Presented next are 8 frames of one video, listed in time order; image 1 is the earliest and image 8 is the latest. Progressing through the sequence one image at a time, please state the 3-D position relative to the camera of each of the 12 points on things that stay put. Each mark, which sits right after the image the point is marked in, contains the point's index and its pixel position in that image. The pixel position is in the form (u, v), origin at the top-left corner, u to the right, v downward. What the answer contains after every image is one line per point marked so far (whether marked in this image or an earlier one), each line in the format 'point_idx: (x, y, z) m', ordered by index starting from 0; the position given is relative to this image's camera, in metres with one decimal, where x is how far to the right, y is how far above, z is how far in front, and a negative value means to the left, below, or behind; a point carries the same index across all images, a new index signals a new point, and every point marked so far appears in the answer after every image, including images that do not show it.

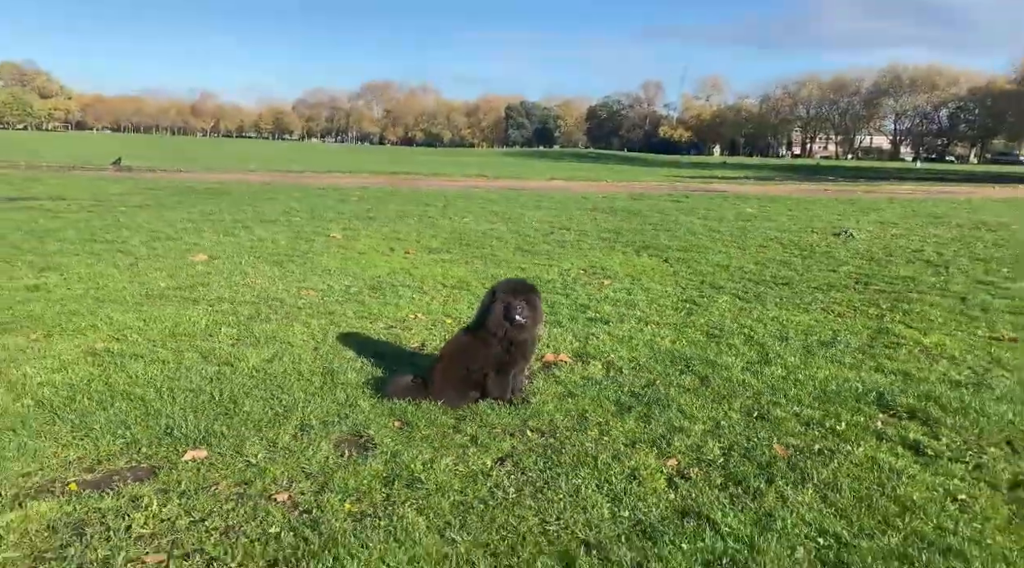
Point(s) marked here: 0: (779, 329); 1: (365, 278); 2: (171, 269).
0: (+2.9, -0.5, +7.8) m
1: (-2.1, +0.1, +10.2) m
2: (-4.9, +0.3, +10.5) m
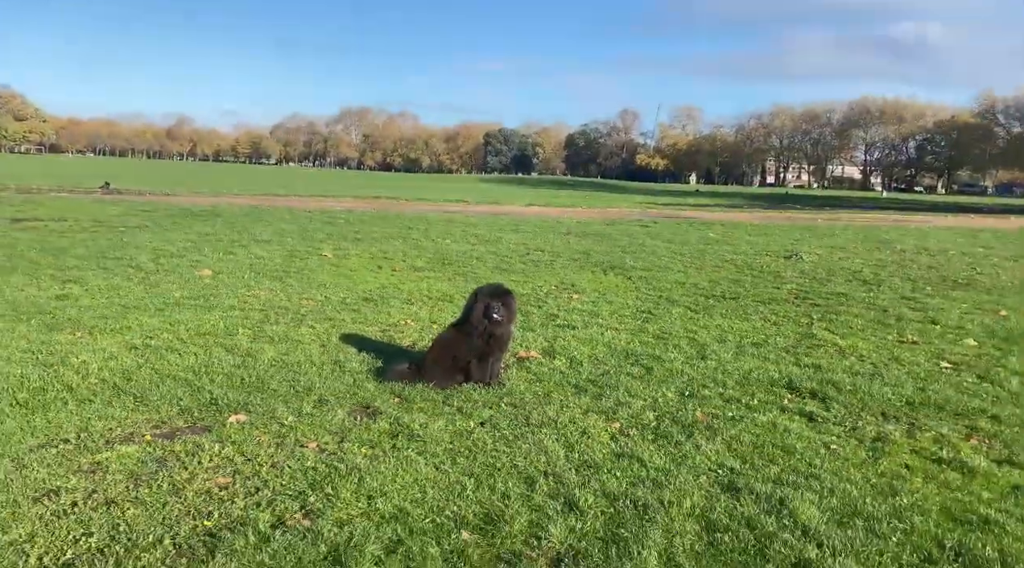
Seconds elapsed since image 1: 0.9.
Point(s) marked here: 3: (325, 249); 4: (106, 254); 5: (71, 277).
0: (+2.6, -0.6, +9.1) m
1: (-2.4, -0.1, +11.3) m
2: (-5.3, +0.1, +11.6) m
3: (-4.1, +0.8, +15.8) m
4: (-7.7, +0.6, +13.8) m
5: (-7.0, +0.1, +11.5) m
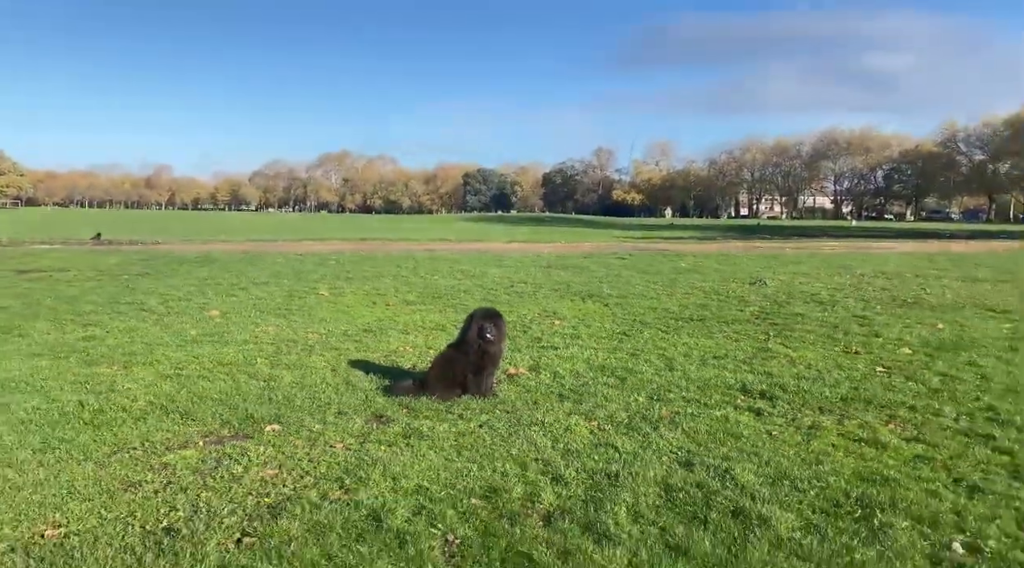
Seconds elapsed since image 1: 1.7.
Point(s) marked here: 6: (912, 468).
0: (+2.4, -0.9, +10.2) m
1: (-2.6, -0.7, +12.3) m
2: (-5.5, -0.6, +12.5) m
3: (-4.5, -0.1, +16.8) m
4: (-8.0, -0.3, +14.7) m
5: (-7.2, -0.6, +12.3) m
6: (+3.0, -1.4, +5.5) m
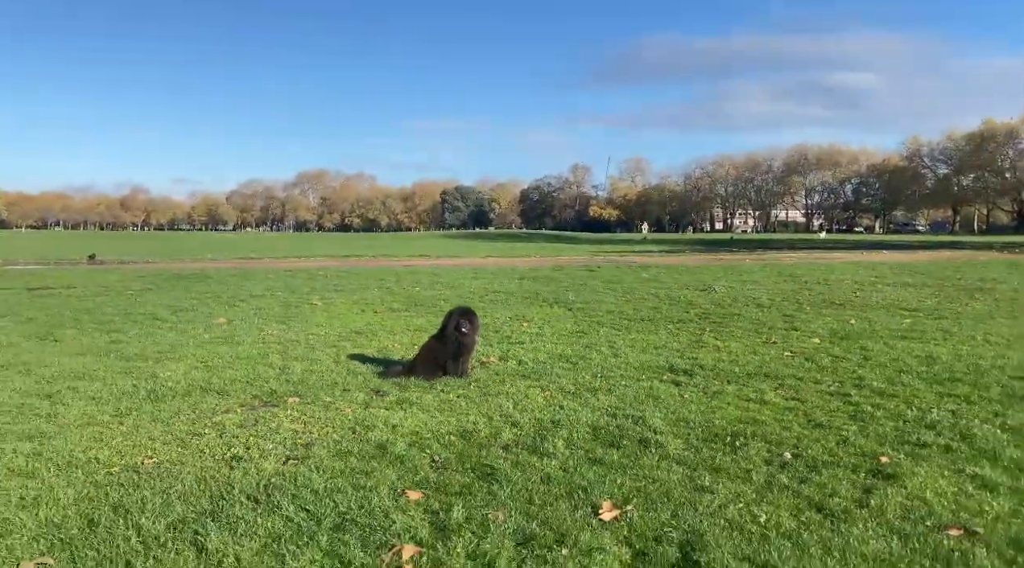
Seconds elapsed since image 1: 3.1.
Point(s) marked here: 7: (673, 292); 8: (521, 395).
0: (+2.0, -1.0, +12.1) m
1: (-3.1, -0.8, +14.1) m
2: (-6.0, -0.8, +14.2) m
3: (-5.1, -0.4, +18.5) m
4: (-8.6, -0.6, +16.2) m
5: (-7.7, -0.8, +13.9) m
6: (+2.7, -1.3, +7.4) m
7: (+4.3, -0.2, +19.1) m
8: (+0.1, -1.3, +8.3) m
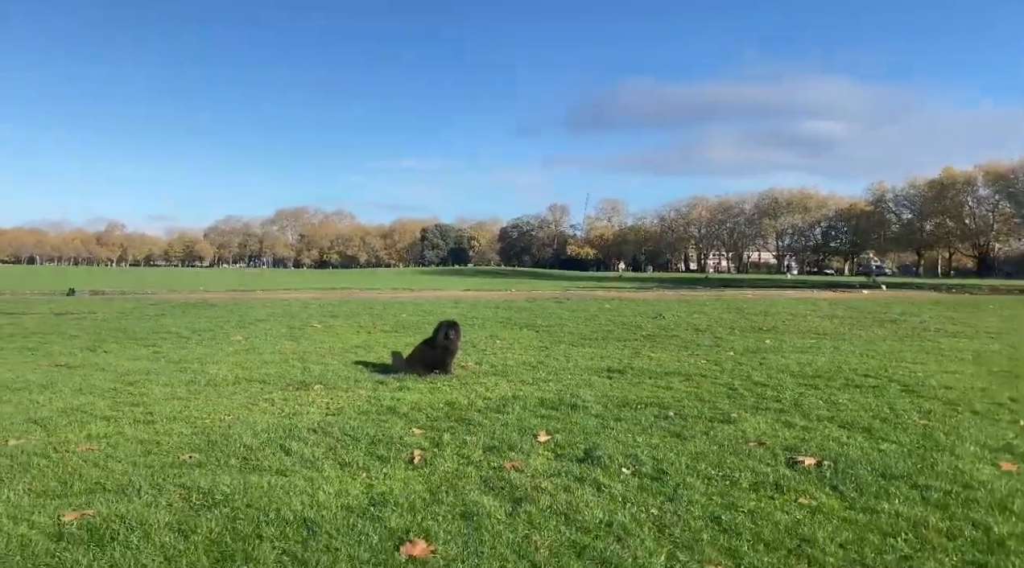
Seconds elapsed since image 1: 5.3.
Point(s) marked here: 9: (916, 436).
0: (+1.5, -1.4, +14.9) m
1: (-3.7, -1.4, +16.7) m
2: (-6.6, -1.3, +16.7) m
3: (-5.8, -1.1, +21.1) m
4: (-9.3, -1.2, +18.7) m
5: (-8.3, -1.3, +16.5) m
6: (+2.3, -1.5, +10.2) m
7: (+3.5, -1.1, +22.0) m
8: (-0.3, -1.5, +11.1) m
9: (+4.2, -1.6, +7.5) m
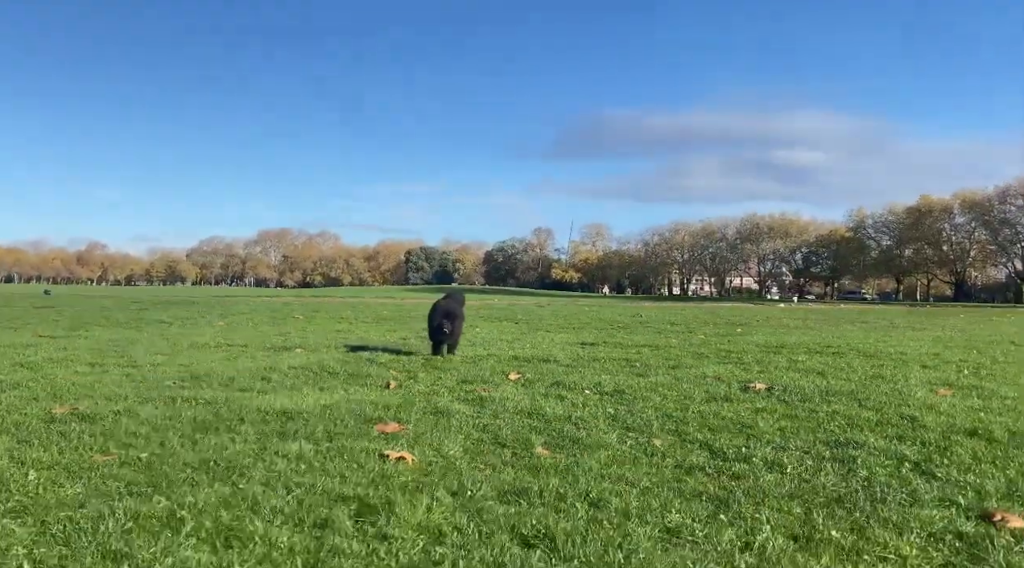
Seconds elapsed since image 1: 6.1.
0: (+1.0, -1.1, +15.3) m
1: (-4.2, -1.0, +17.0) m
2: (-7.1, -1.0, +17.0) m
3: (-6.4, -0.9, +21.4) m
4: (-9.8, -0.9, +18.9) m
5: (-8.8, -1.0, +16.7) m
6: (+2.0, -1.0, +10.6) m
7: (+2.9, -1.0, +22.4) m
8: (-0.7, -1.1, +11.4) m
9: (+3.9, -1.0, +8.0) m
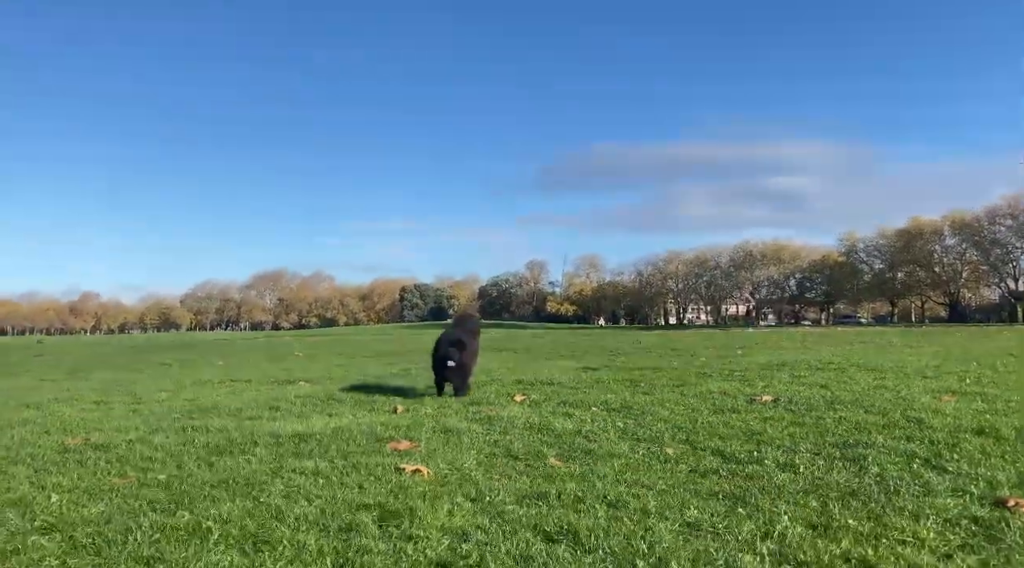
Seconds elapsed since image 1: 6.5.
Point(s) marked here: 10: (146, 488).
0: (+1.0, -1.7, +15.3) m
1: (-4.2, -1.9, +17.0) m
2: (-7.1, -1.9, +16.9) m
3: (-6.4, -2.1, +21.3) m
4: (-9.8, -2.0, +18.9) m
5: (-8.8, -1.9, +16.6) m
6: (+2.0, -1.4, +10.6) m
7: (+2.9, -1.9, +22.5) m
8: (-0.7, -1.5, +11.4) m
9: (+3.9, -1.1, +8.0) m
10: (-2.0, -1.1, +3.9) m
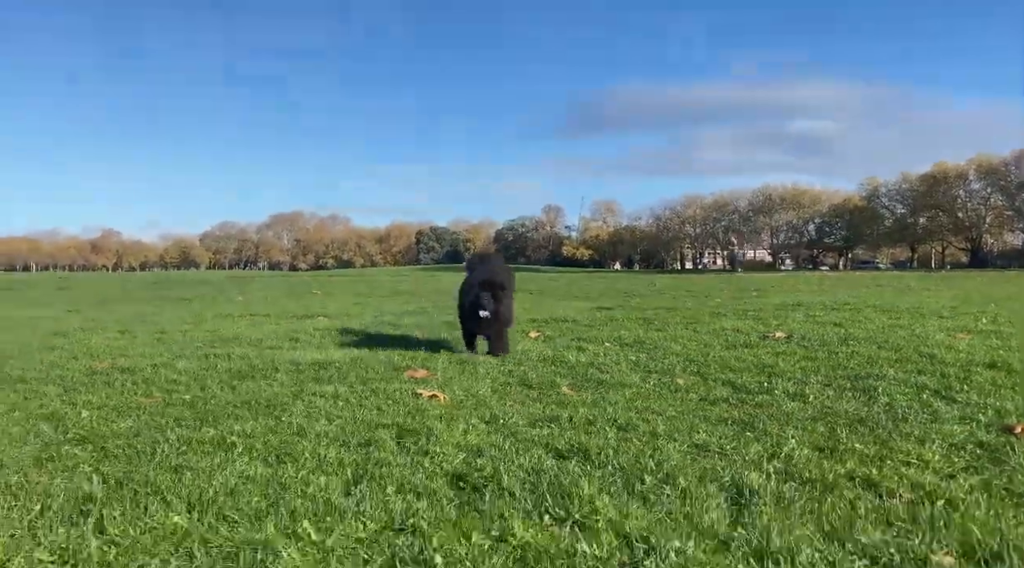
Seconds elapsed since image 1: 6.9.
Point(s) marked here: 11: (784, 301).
0: (+1.3, -0.4, +15.4) m
1: (-3.8, -0.4, +17.2) m
2: (-6.7, -0.4, +17.2) m
3: (-6.0, -0.2, +21.6) m
4: (-9.4, -0.3, +19.2) m
5: (-8.4, -0.4, +16.9) m
6: (+2.2, -0.5, +10.7) m
7: (+3.4, -0.1, +22.5) m
8: (-0.4, -0.5, +11.6) m
9: (+4.1, -0.5, +8.0) m
10: (-1.9, -0.7, +4.1) m
11: (+4.9, -0.3, +13.0) m
